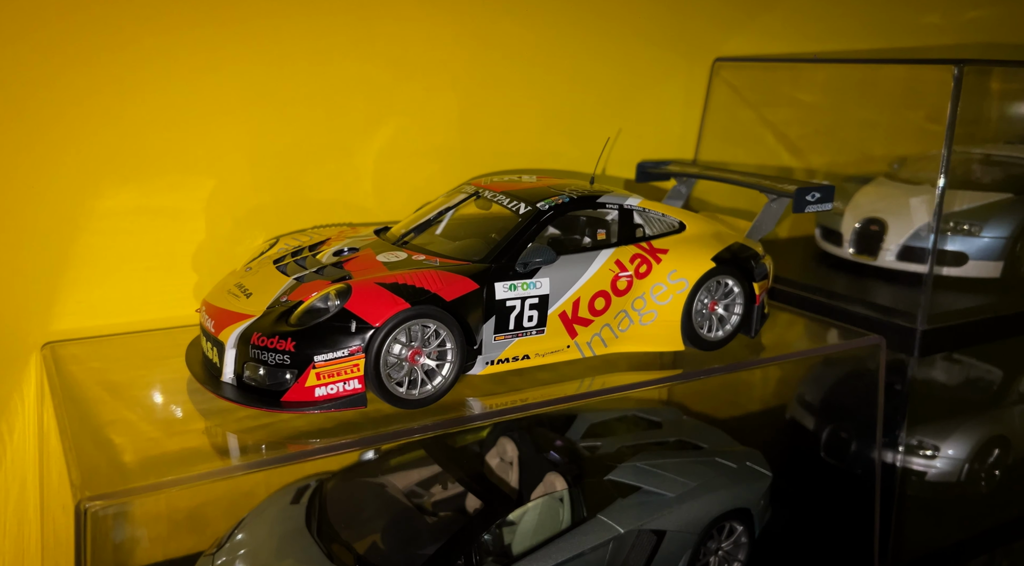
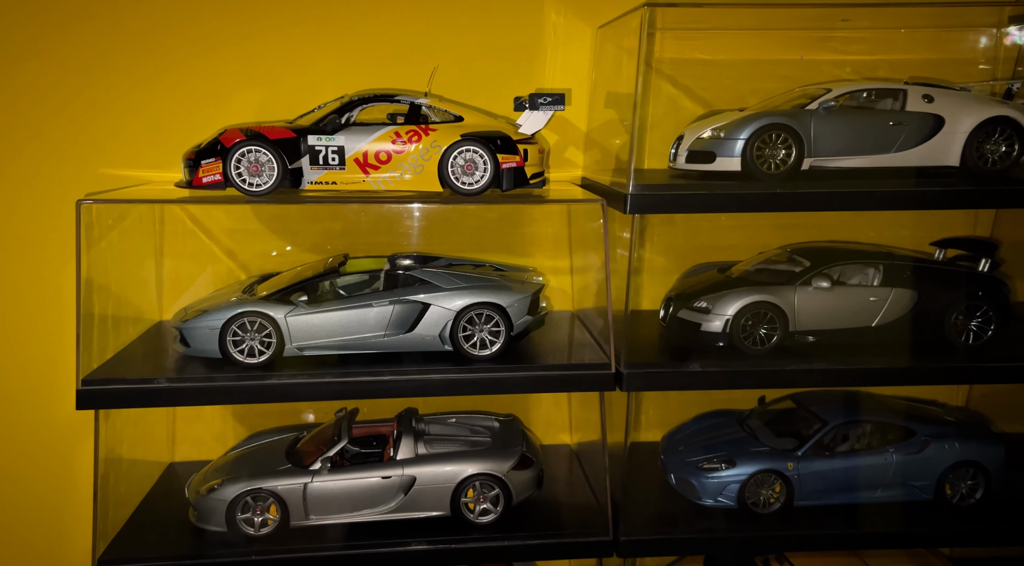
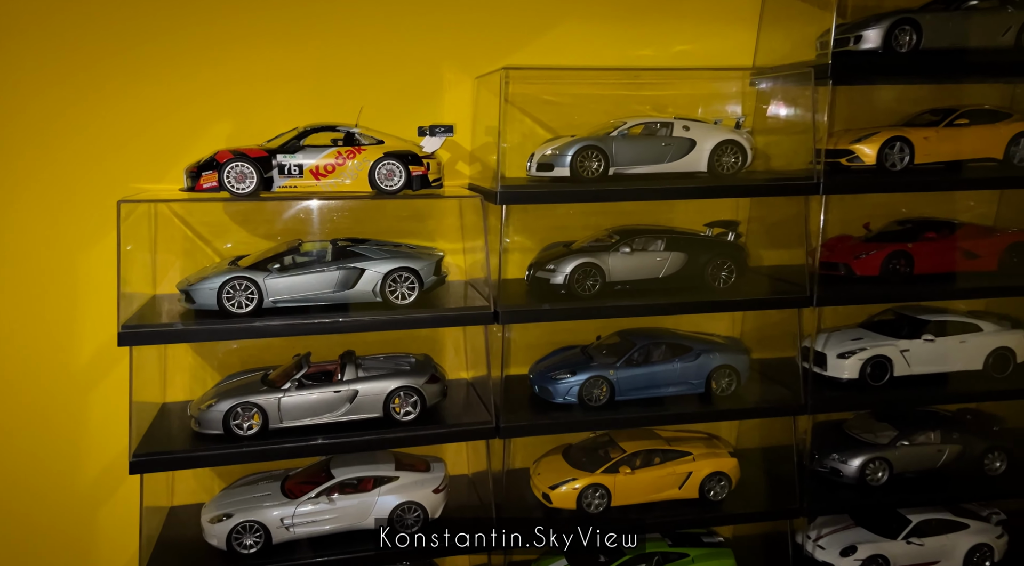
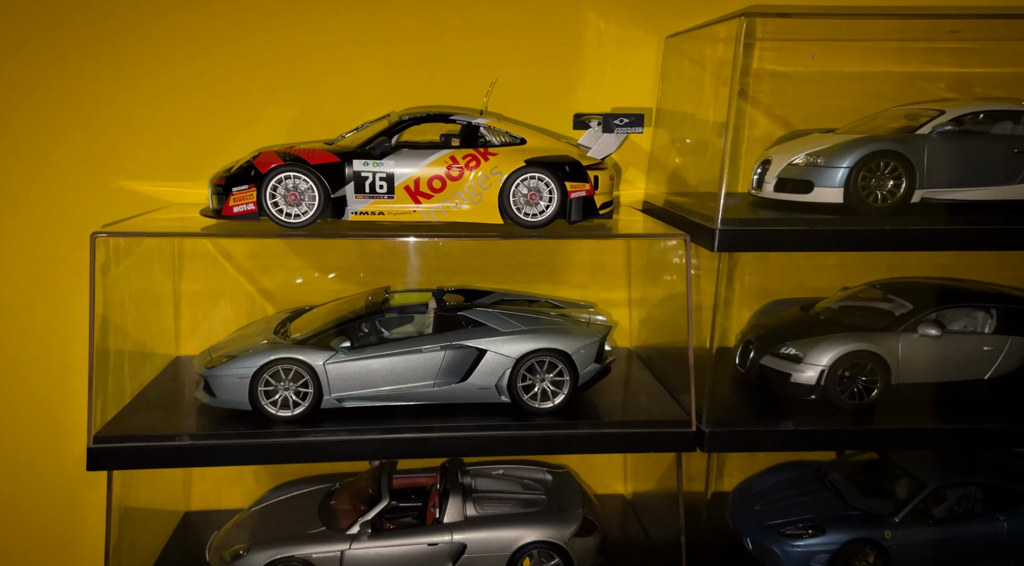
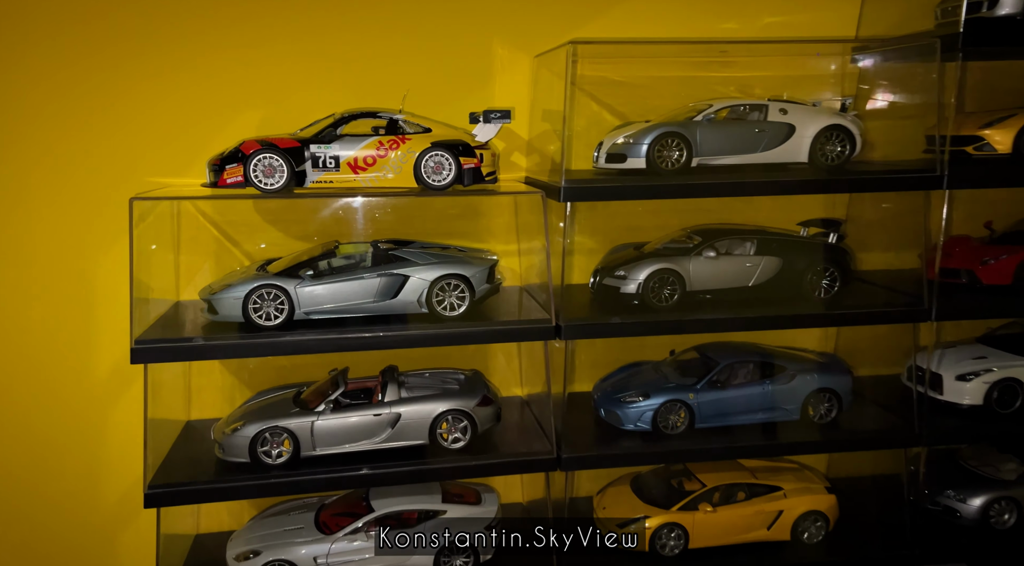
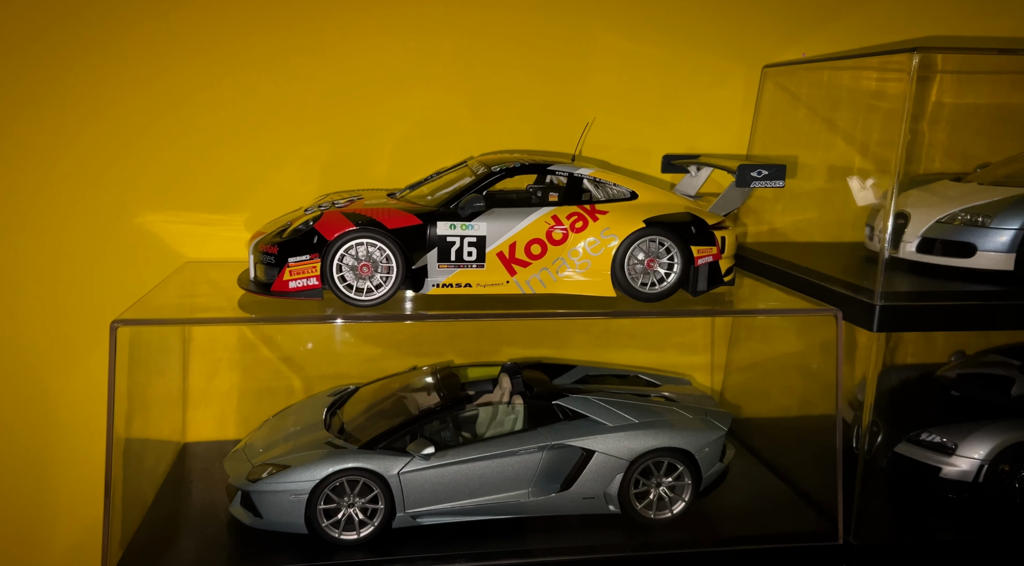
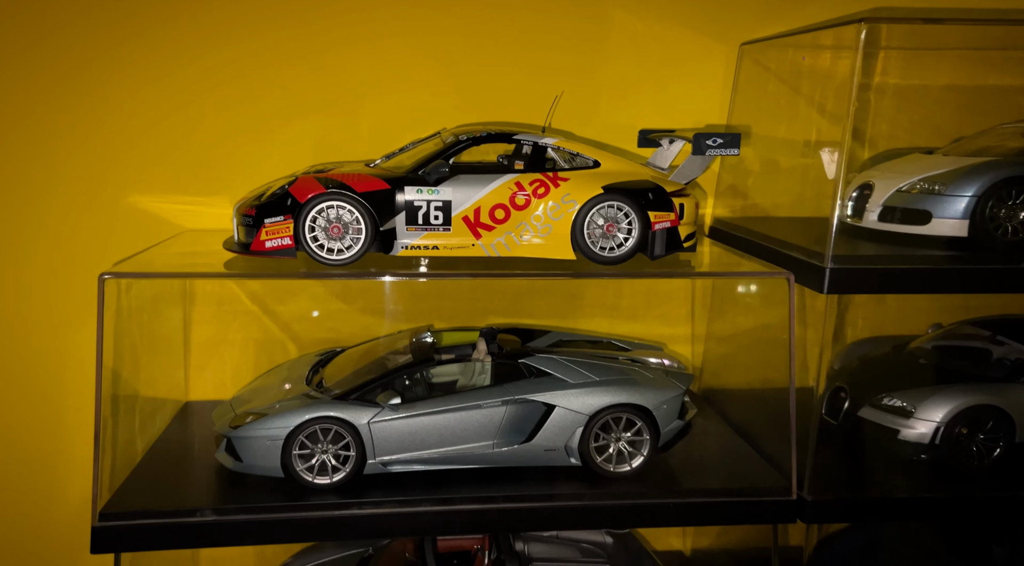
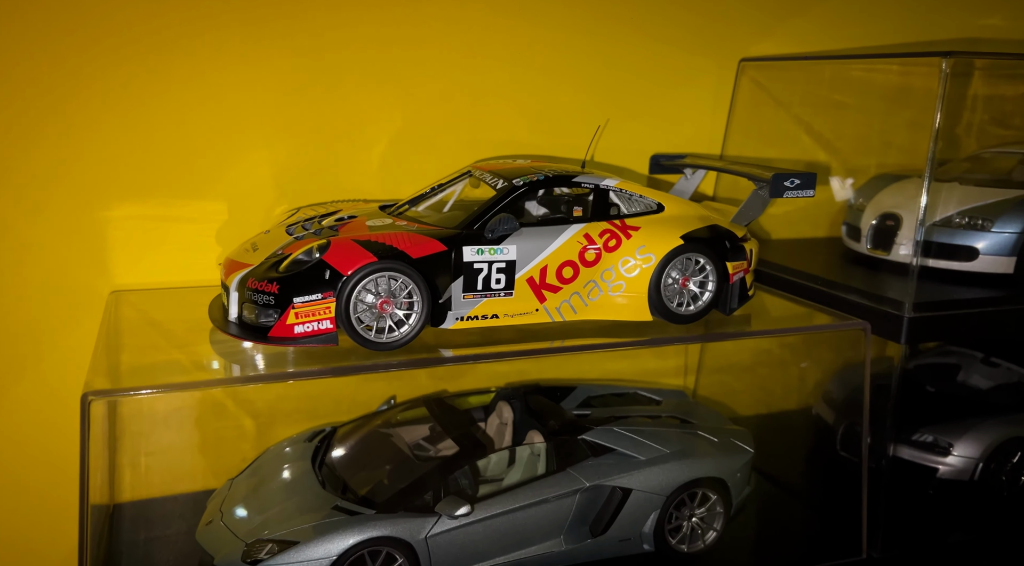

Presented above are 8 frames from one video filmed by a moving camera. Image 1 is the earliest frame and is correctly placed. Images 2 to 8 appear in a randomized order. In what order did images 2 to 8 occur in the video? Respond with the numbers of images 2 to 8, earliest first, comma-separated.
8, 6, 7, 4, 2, 5, 3
